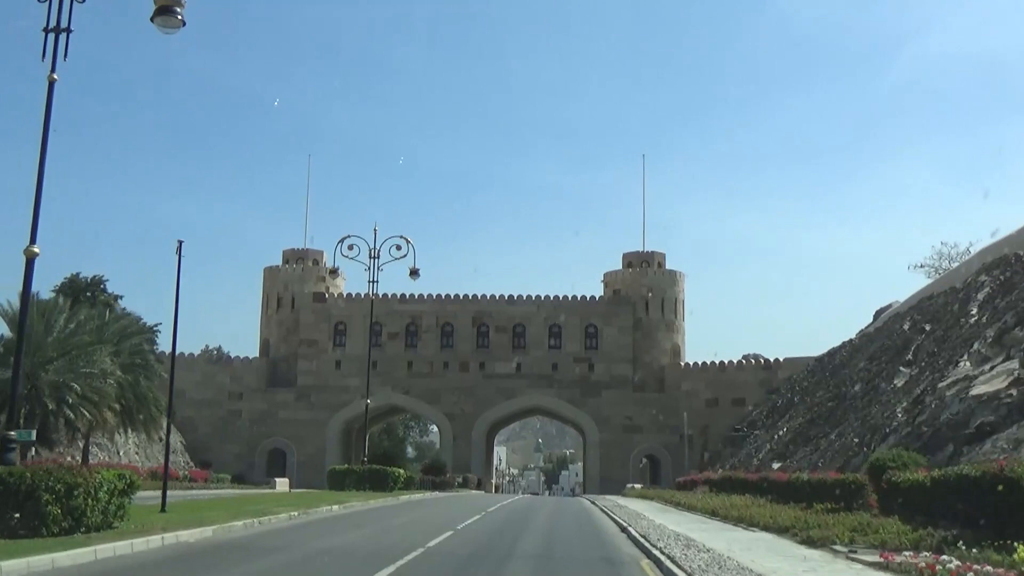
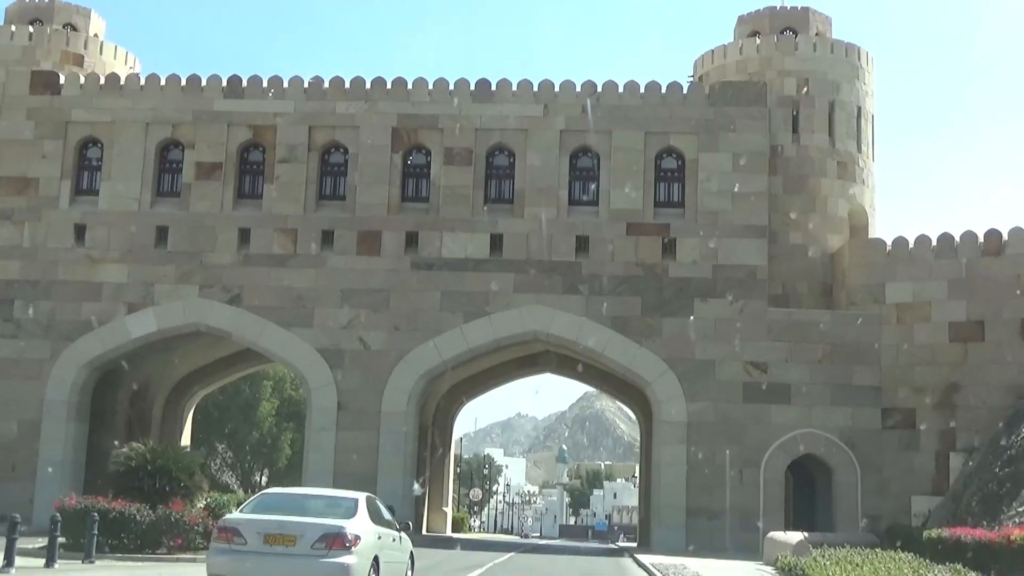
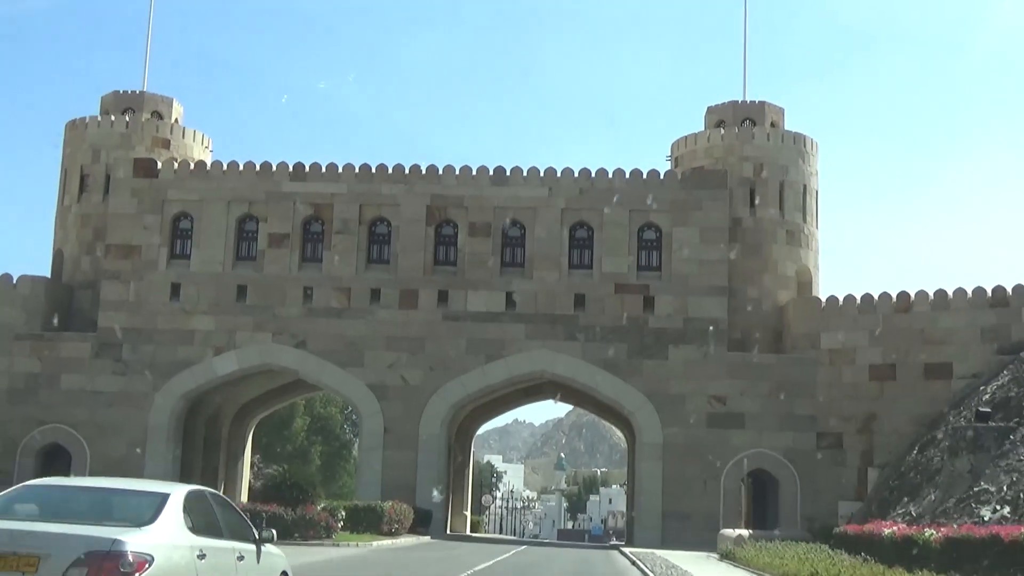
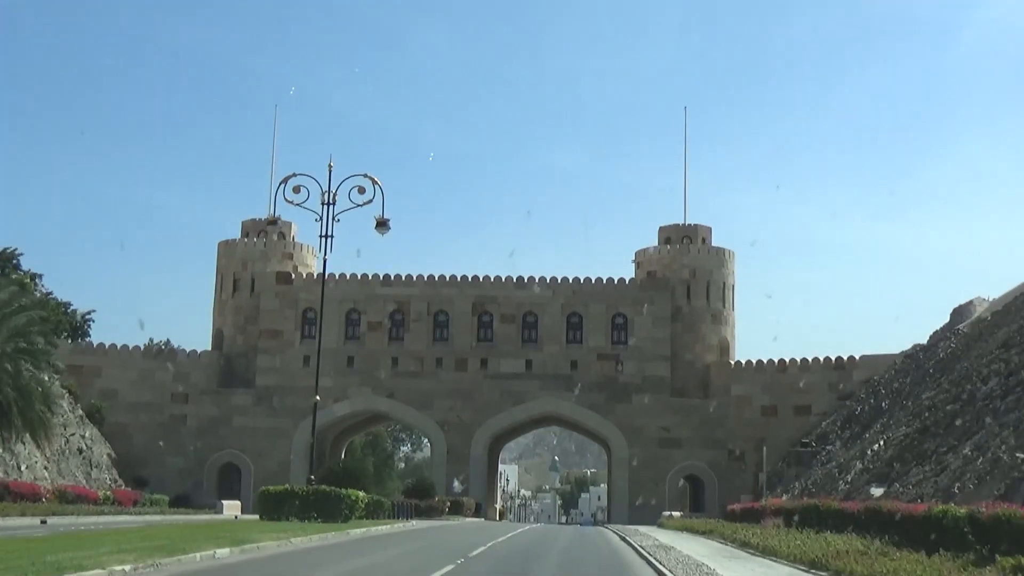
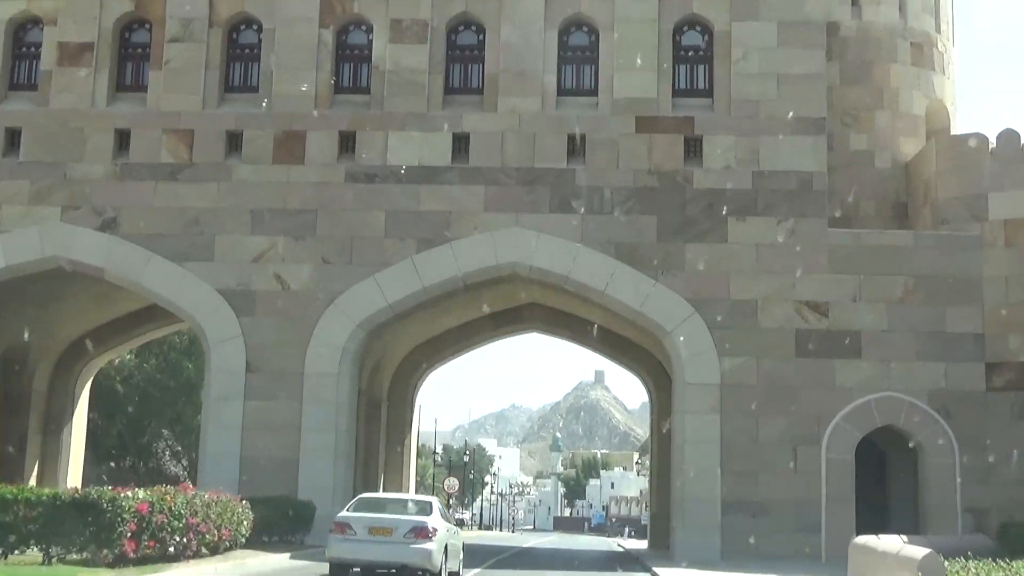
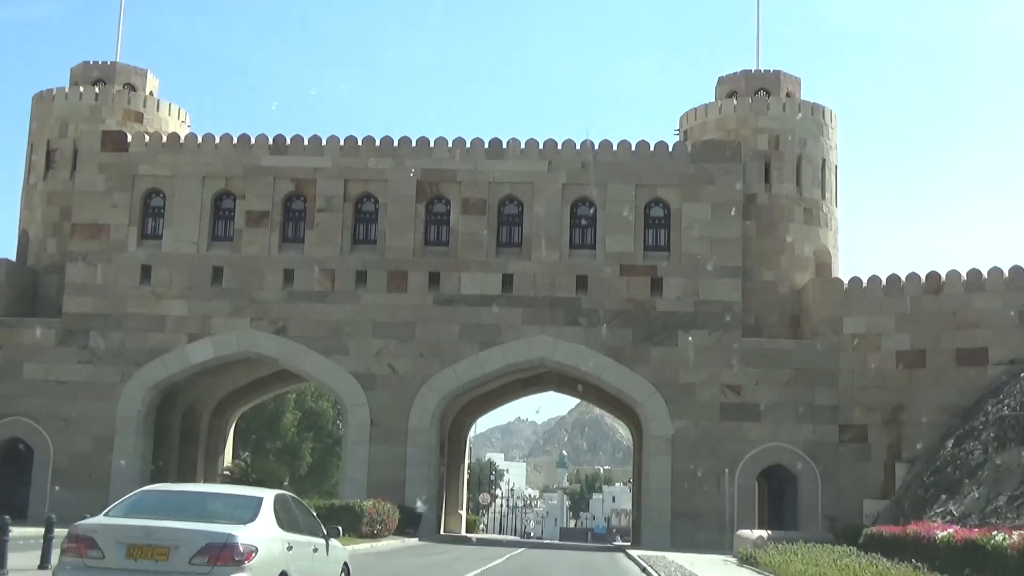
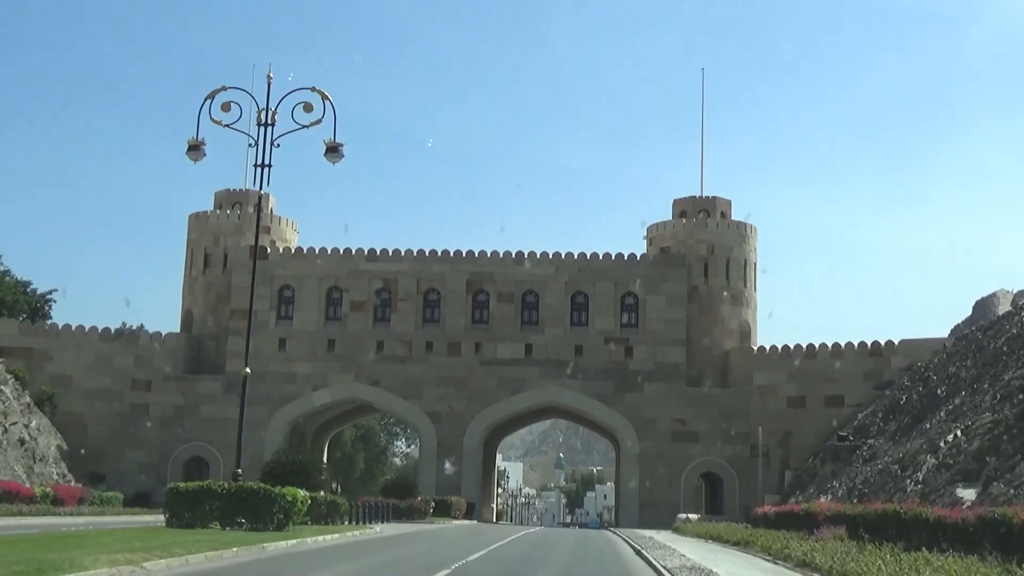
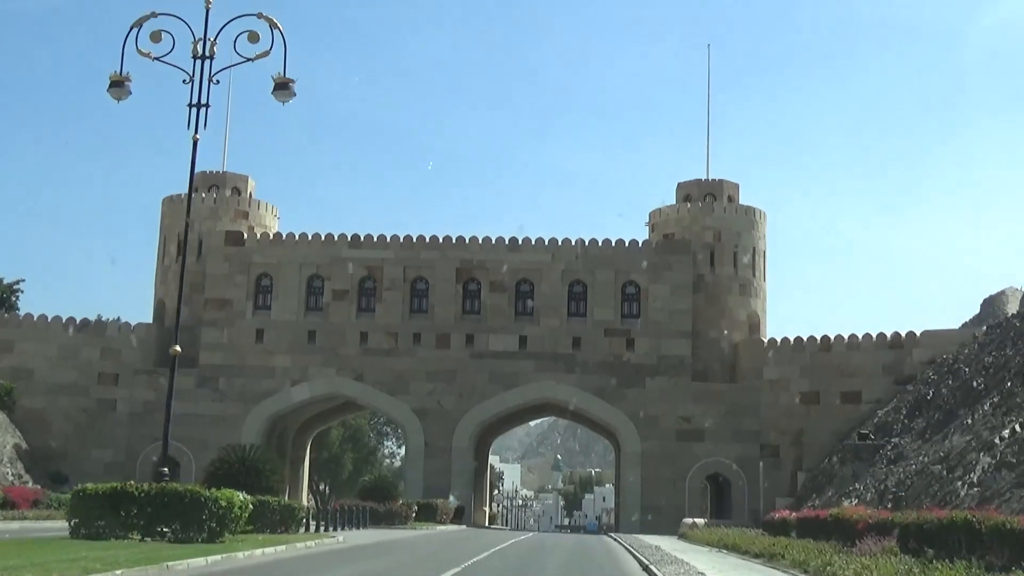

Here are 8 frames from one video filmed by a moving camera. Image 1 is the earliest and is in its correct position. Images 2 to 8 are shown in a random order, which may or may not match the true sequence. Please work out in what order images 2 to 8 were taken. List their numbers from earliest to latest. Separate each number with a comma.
4, 7, 8, 3, 6, 2, 5
